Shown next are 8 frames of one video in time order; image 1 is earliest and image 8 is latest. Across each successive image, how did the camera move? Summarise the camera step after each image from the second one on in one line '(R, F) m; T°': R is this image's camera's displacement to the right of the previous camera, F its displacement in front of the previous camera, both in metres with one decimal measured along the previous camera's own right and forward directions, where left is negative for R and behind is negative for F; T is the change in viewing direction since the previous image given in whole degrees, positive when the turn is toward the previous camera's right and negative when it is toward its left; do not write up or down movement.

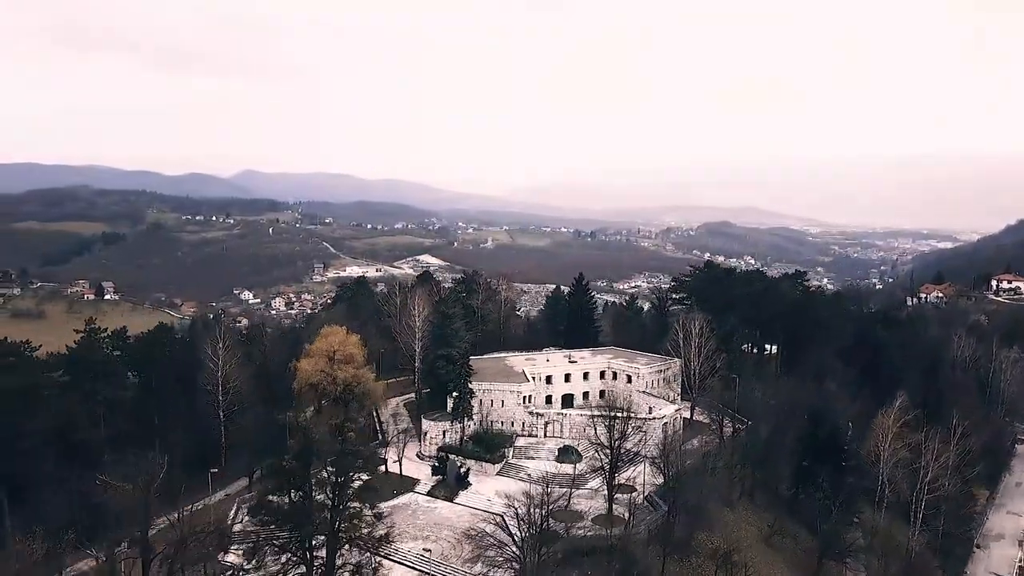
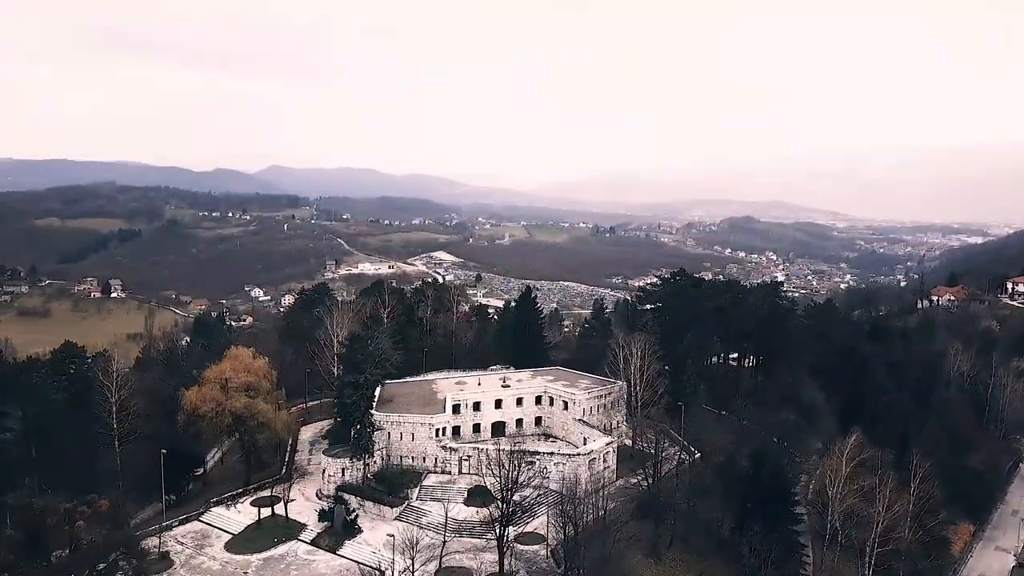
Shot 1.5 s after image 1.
(+4.3, +3.3) m; -2°
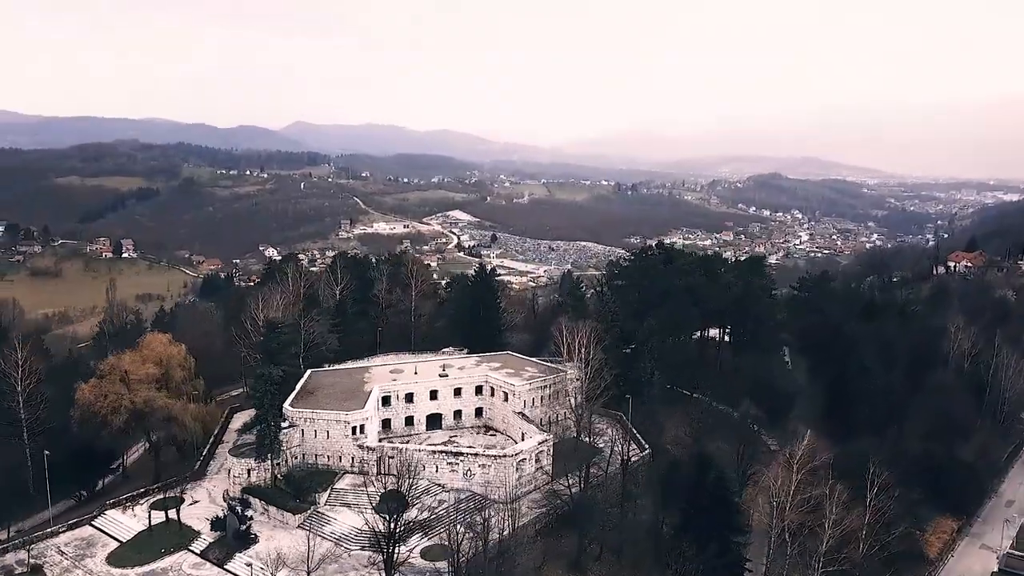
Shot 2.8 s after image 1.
(+3.6, +2.8) m; -2°
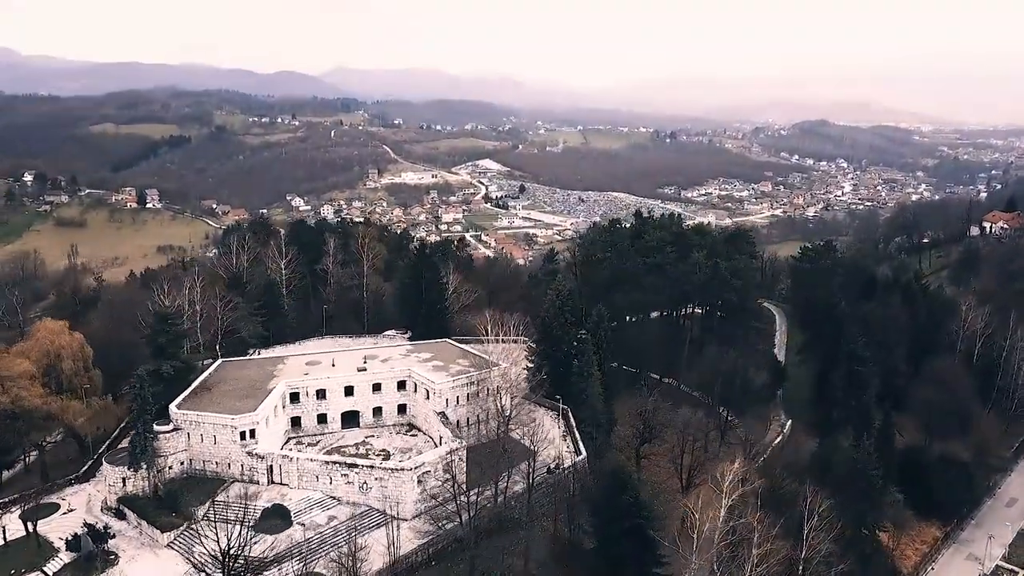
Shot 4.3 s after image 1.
(+4.3, +3.4) m; -3°
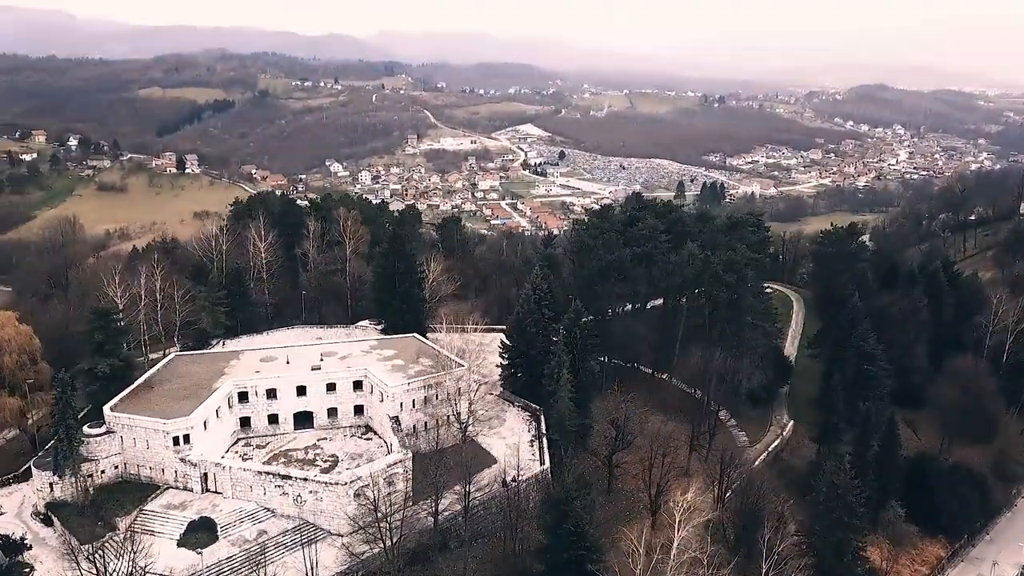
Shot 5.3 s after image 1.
(+2.9, +2.1) m; -3°
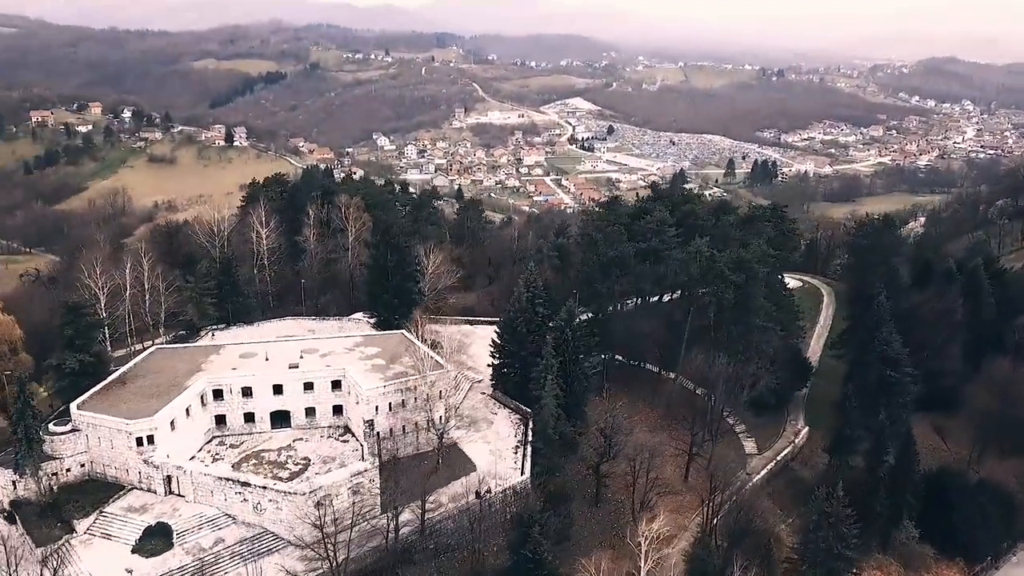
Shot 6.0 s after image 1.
(+2.3, +1.5) m; -4°
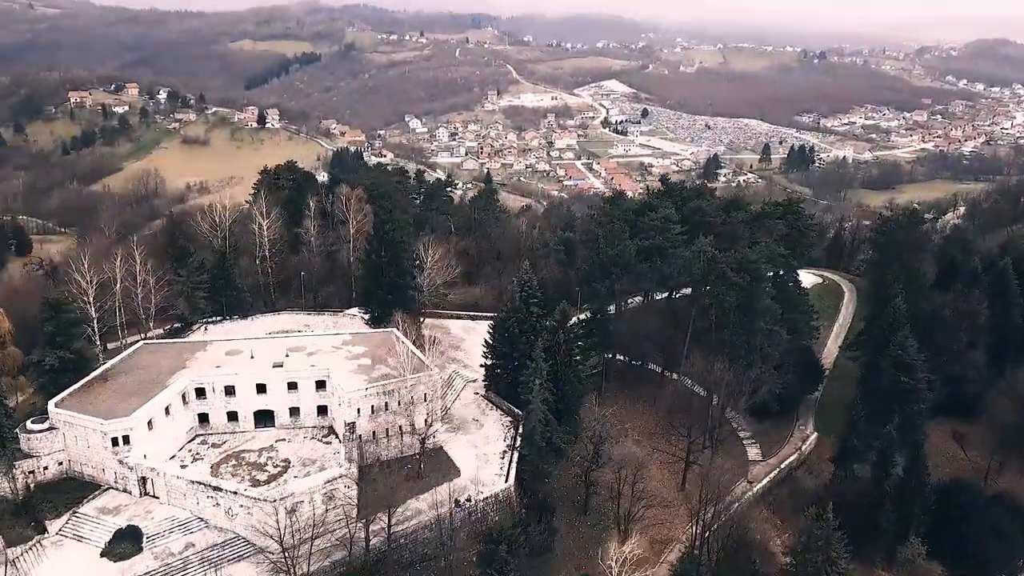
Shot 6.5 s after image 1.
(+1.5, +0.9) m; -2°
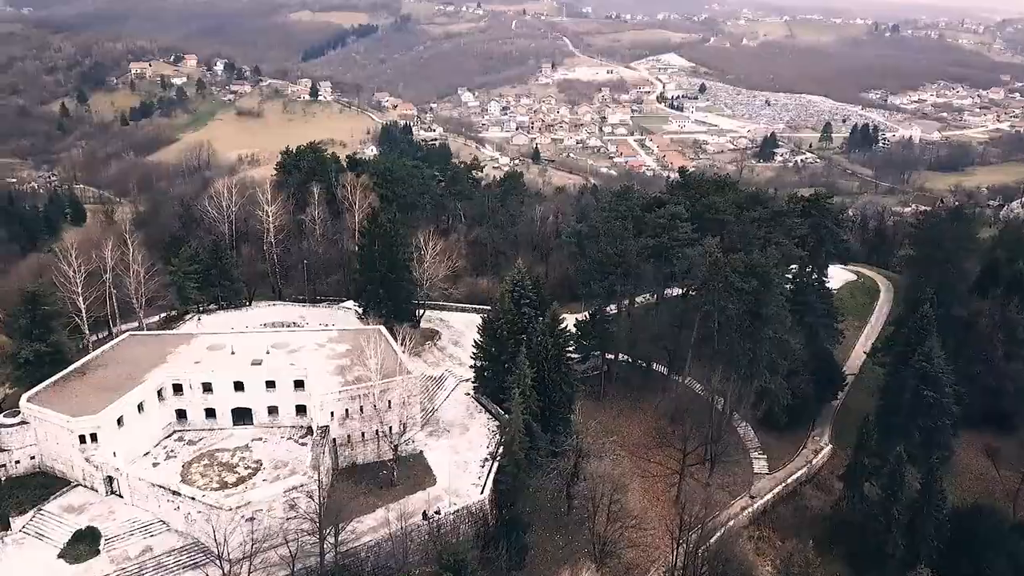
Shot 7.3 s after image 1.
(+2.3, +1.3) m; -4°
